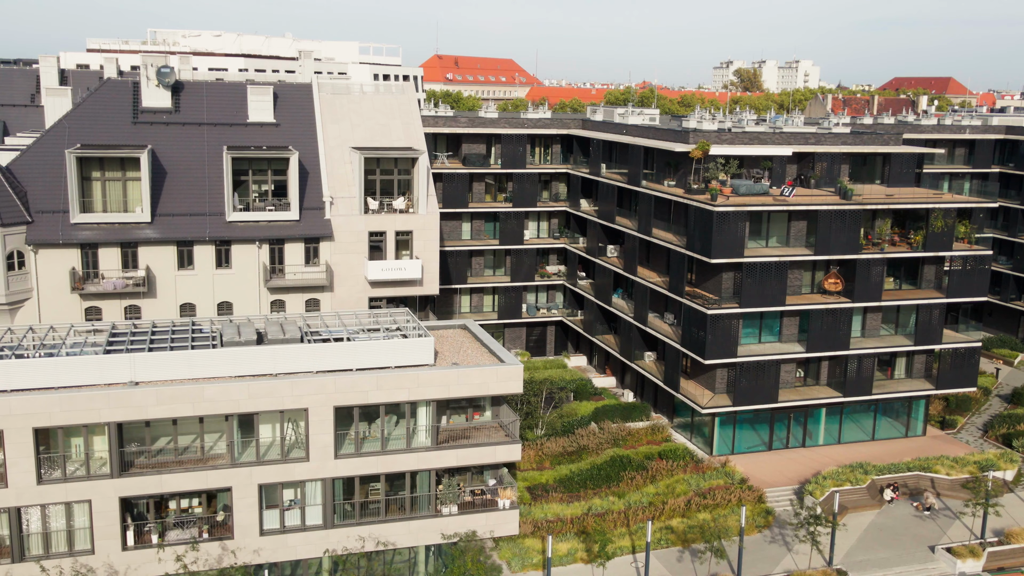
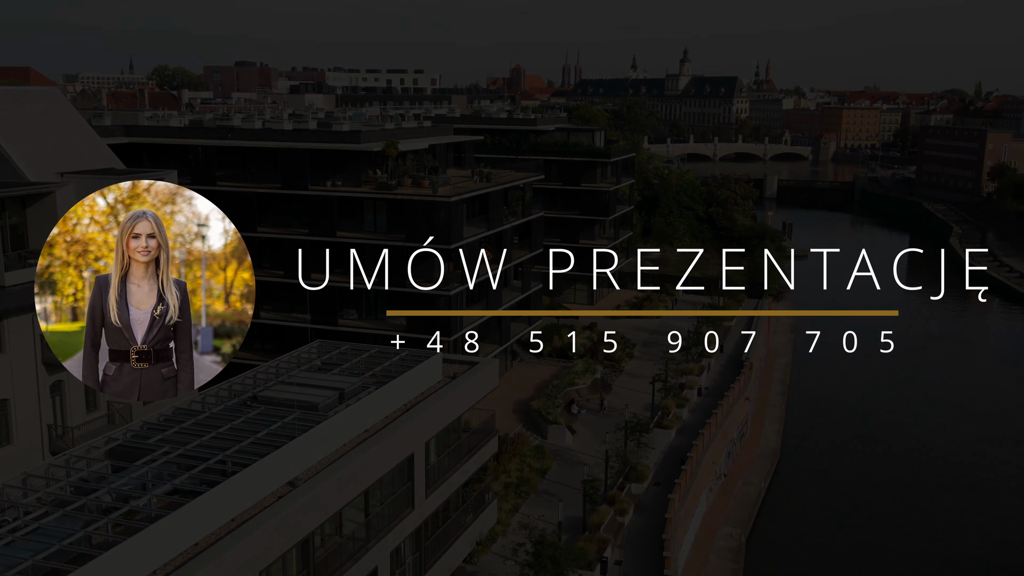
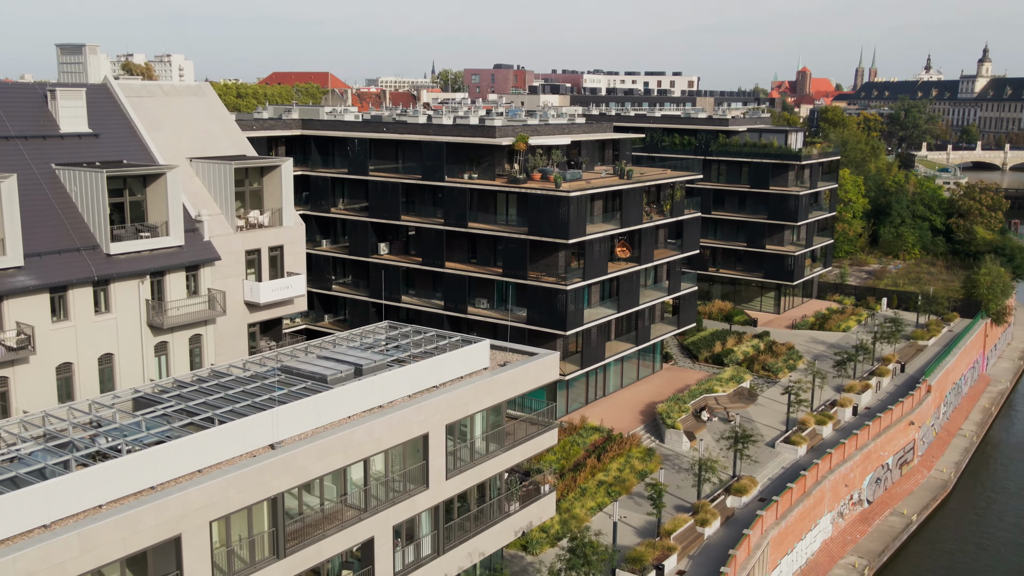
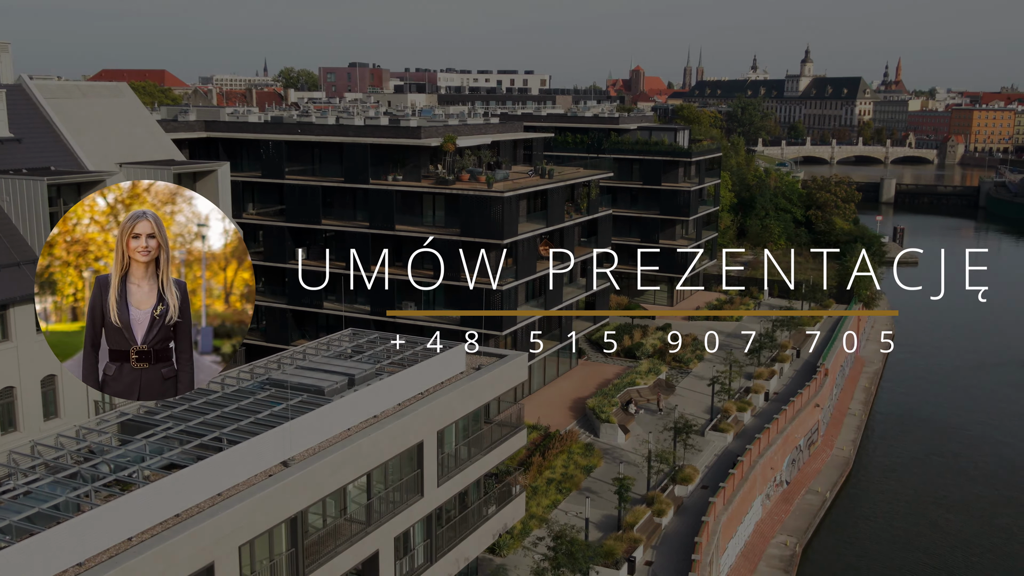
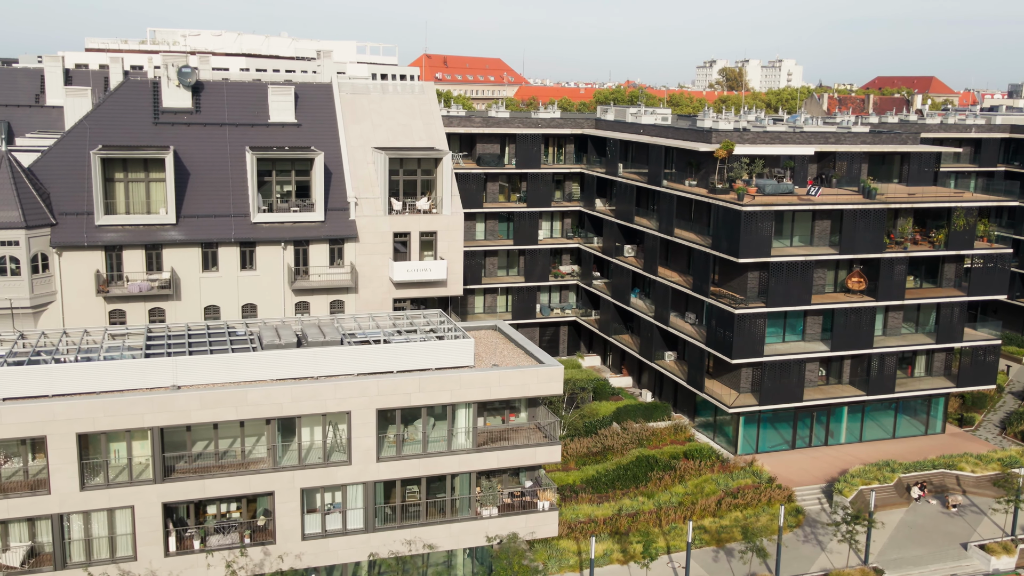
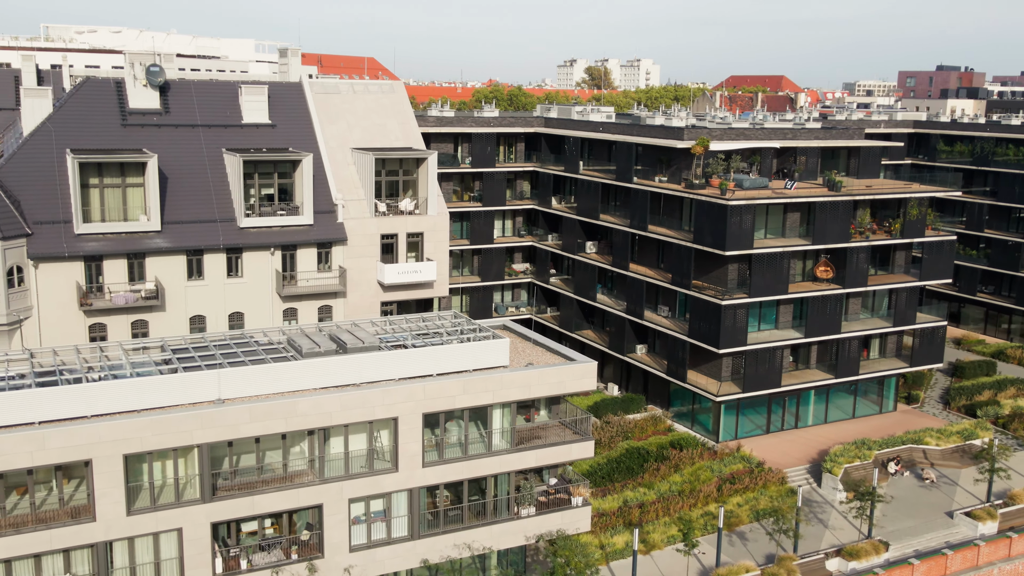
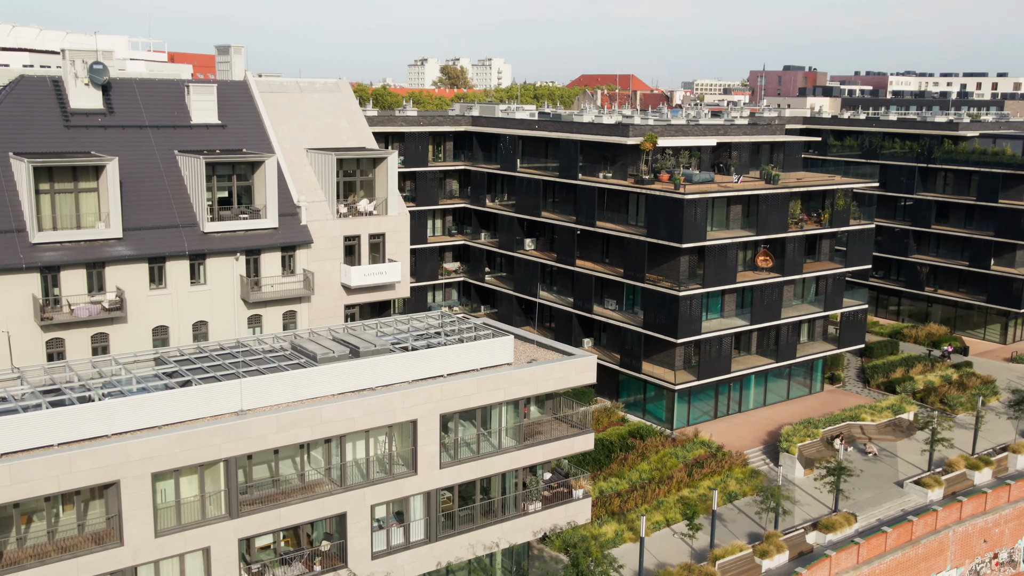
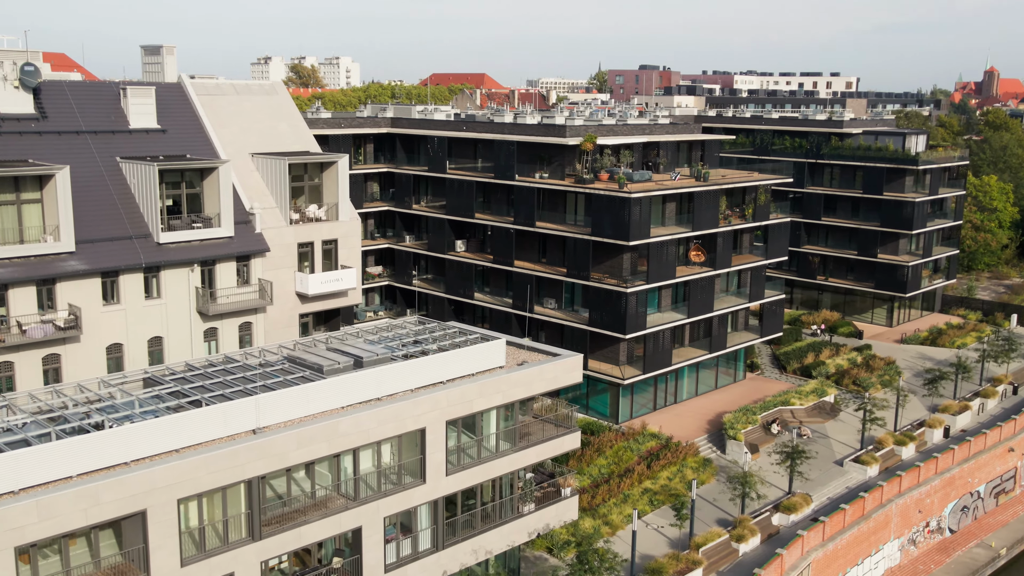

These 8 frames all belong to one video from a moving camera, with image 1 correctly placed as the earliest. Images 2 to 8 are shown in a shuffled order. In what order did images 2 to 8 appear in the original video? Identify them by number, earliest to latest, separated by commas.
5, 6, 7, 8, 3, 4, 2
